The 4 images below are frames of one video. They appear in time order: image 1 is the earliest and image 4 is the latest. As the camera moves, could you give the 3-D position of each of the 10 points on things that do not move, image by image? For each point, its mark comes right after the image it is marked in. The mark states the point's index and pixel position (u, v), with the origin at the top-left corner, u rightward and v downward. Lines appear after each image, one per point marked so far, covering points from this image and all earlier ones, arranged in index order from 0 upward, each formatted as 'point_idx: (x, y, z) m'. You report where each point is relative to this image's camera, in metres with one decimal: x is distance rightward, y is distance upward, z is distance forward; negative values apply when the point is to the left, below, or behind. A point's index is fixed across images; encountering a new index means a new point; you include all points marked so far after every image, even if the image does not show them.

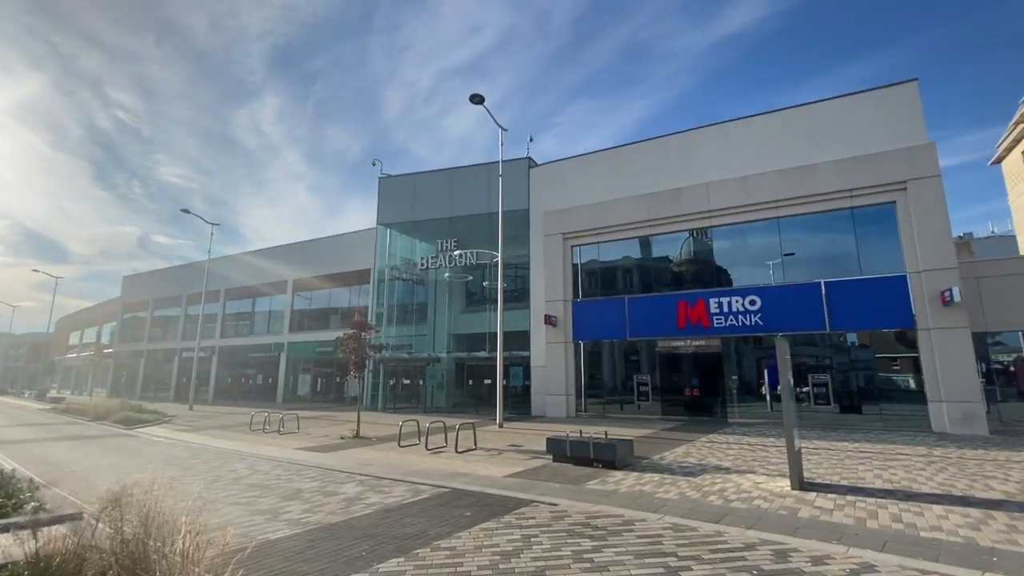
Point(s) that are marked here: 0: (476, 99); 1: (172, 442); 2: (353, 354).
0: (-1.2, +6.3, +16.7) m
1: (-9.4, -4.3, +13.8) m
2: (-4.8, -2.0, +15.1) m
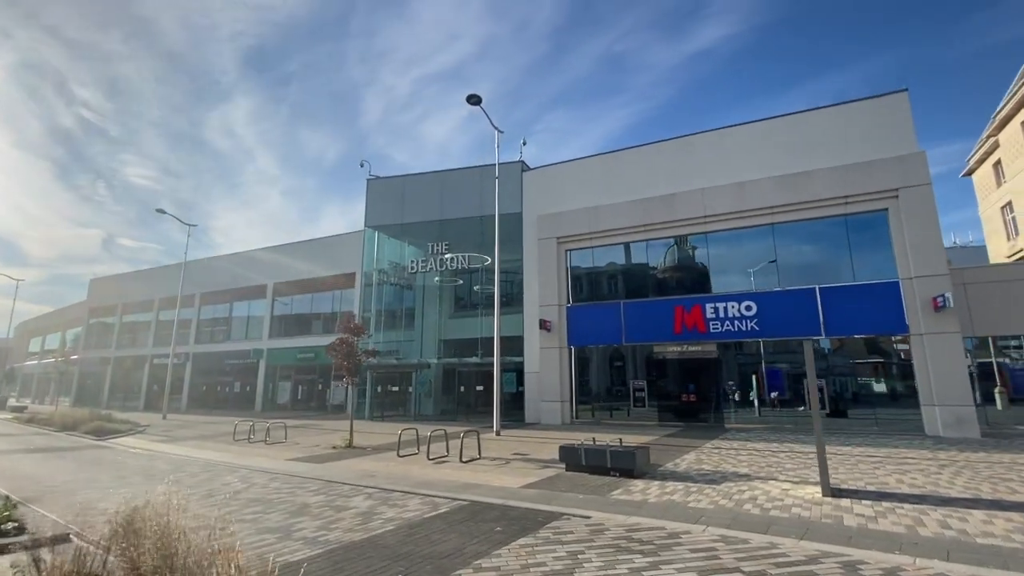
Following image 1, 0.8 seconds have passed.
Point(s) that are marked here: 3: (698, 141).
0: (-1.3, +6.2, +16.3) m
1: (-9.4, -4.3, +13.0) m
2: (-4.8, -2.1, +14.5) m
3: (+7.4, +5.7, +19.6) m
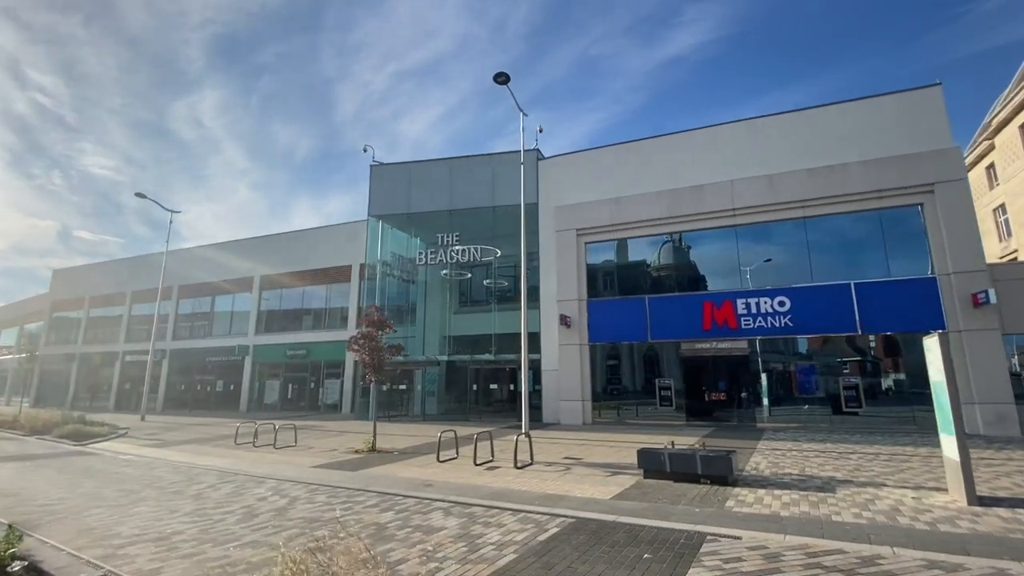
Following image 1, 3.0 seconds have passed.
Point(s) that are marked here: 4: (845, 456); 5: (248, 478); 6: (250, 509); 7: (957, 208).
0: (-0.3, +6.5, +15.3) m
1: (-8.3, -4.0, +11.5) m
2: (-3.9, -1.8, +13.2) m
3: (+8.1, +5.9, +19.0) m
4: (+6.8, -3.5, +10.2) m
5: (-4.9, -3.5, +9.3) m
6: (-3.6, -3.0, +6.8) m
7: (+13.9, +2.5, +15.6) m
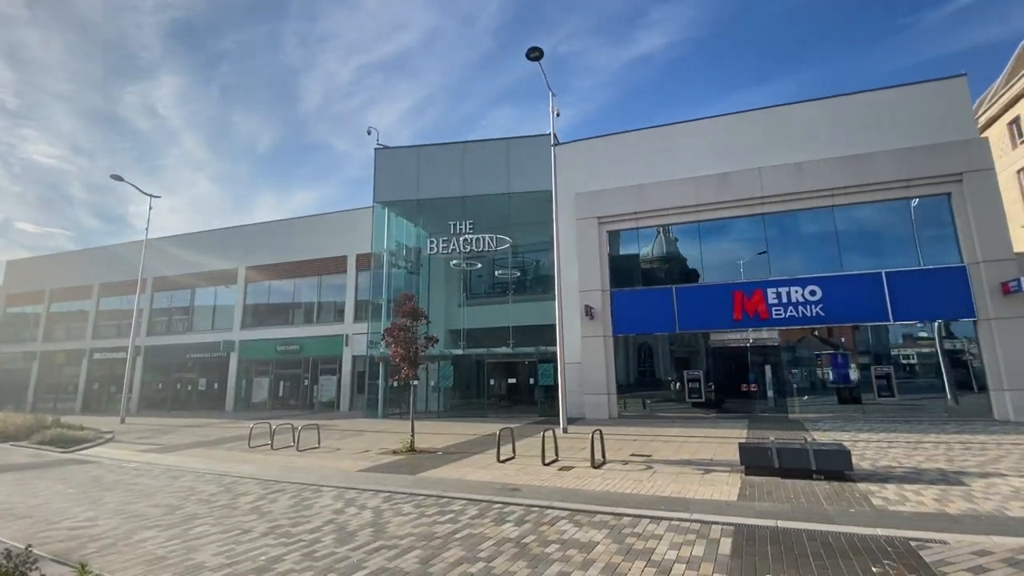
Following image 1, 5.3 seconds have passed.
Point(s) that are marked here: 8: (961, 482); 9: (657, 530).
0: (+0.6, +6.8, +14.4) m
1: (-7.1, -3.7, +10.2) m
2: (-2.7, -1.5, +12.2) m
3: (+8.8, +6.3, +18.6) m
4: (+8.1, -3.1, +9.9) m
5: (-3.6, -3.2, +8.2) m
6: (-2.1, -2.8, +5.8) m
7: (+14.8, +2.9, +15.6) m
8: (+6.1, -2.7, +6.8) m
9: (+1.5, -2.5, +5.2) m
